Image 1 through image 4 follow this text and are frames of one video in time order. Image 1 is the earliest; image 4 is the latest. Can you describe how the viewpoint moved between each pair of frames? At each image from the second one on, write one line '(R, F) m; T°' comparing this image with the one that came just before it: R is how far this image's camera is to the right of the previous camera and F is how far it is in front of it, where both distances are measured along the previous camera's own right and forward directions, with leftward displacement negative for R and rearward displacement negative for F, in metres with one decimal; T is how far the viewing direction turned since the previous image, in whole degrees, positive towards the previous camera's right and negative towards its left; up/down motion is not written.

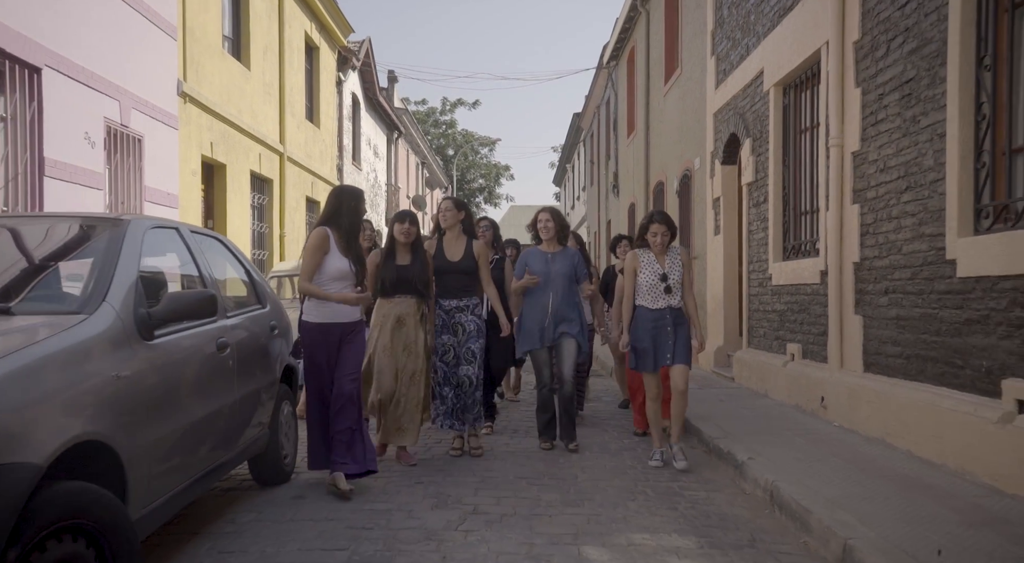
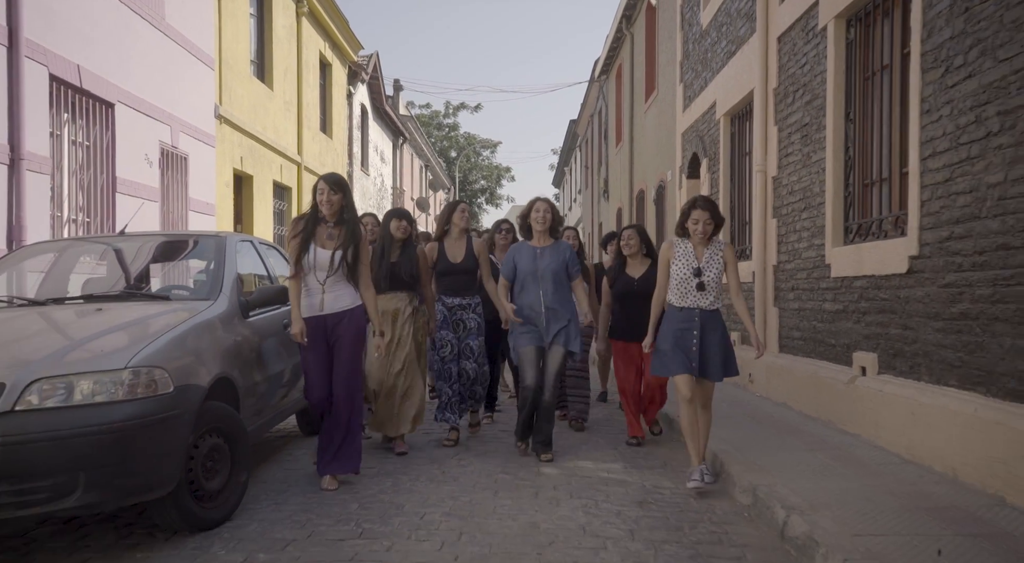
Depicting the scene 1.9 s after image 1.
(+0.2, -1.7) m; 0°
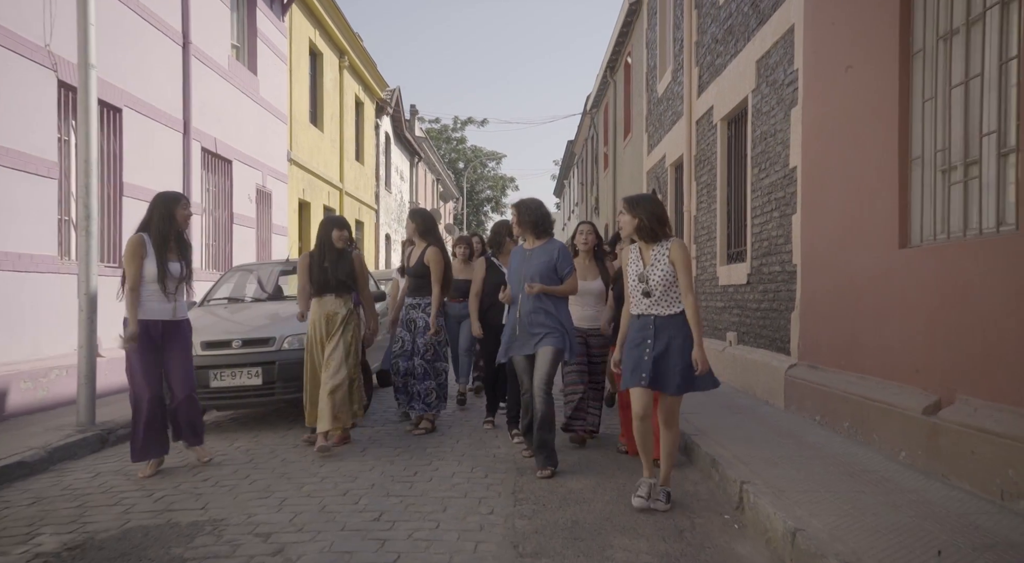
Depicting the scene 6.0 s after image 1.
(0.0, -3.8) m; 0°
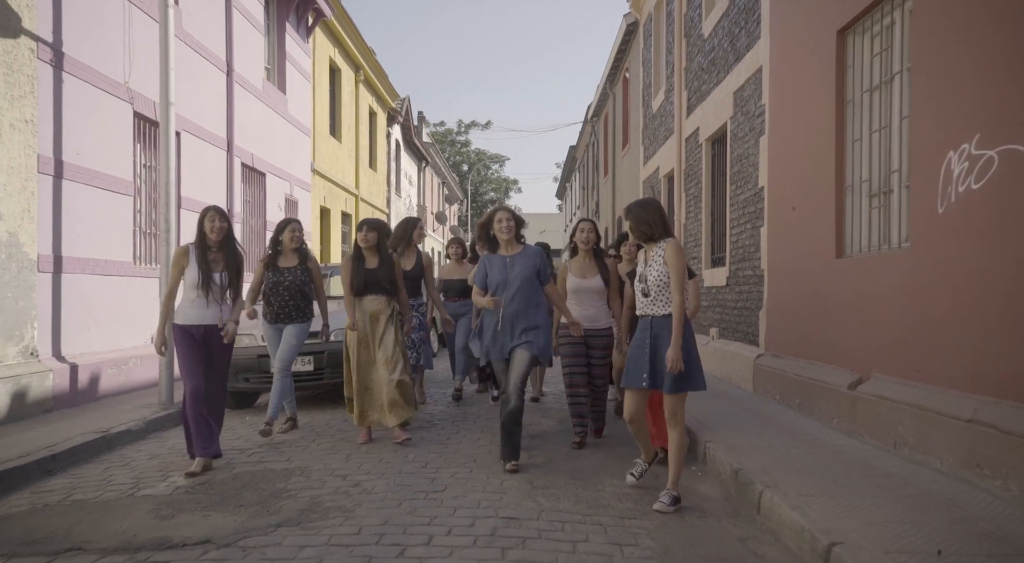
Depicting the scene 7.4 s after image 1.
(-0.1, -1.3) m; 0°
